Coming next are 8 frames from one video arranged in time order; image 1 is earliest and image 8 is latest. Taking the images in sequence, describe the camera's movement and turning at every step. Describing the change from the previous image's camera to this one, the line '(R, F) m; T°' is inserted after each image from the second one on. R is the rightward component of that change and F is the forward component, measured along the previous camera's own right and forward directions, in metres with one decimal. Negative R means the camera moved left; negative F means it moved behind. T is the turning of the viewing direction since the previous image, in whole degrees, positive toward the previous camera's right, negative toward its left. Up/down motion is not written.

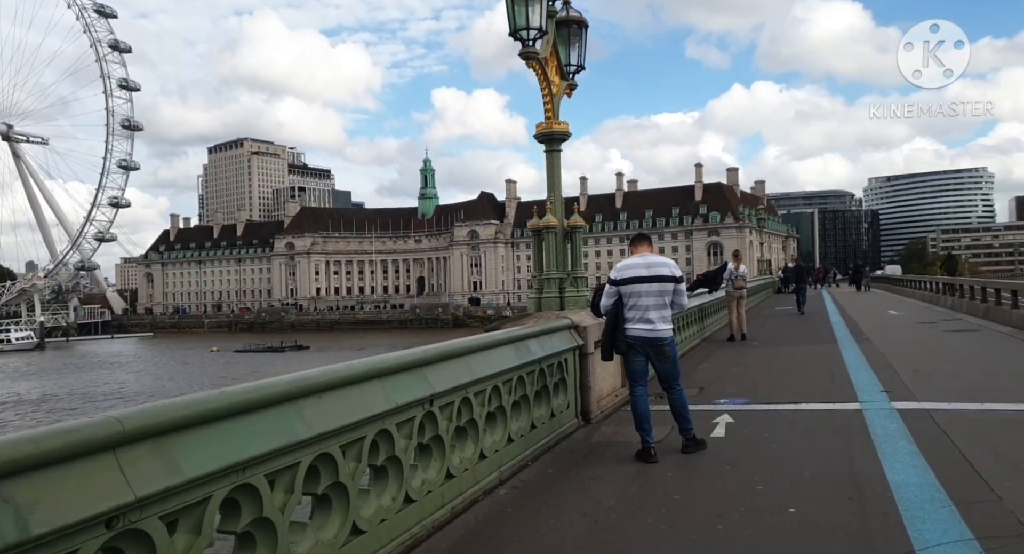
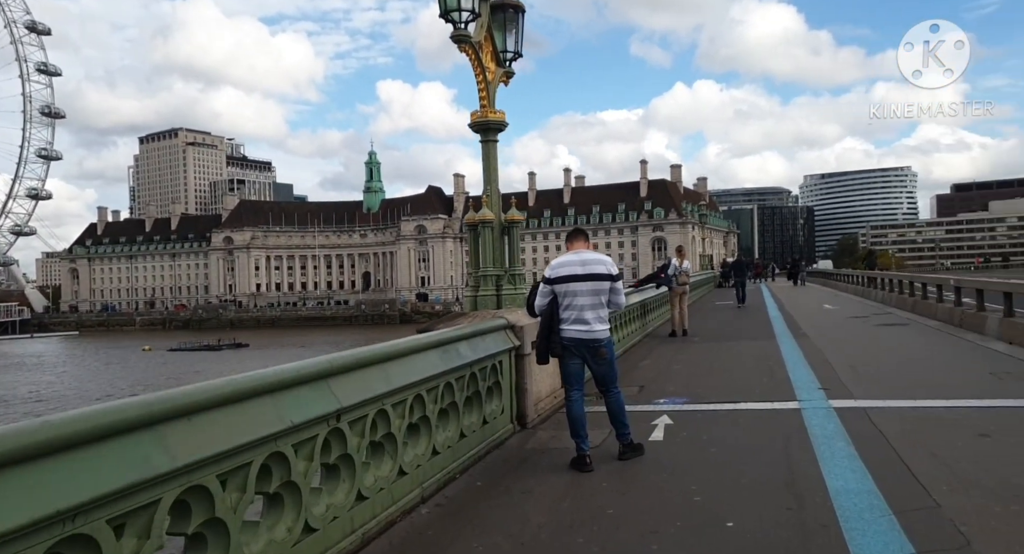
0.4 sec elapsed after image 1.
(+0.2, +0.4) m; +5°
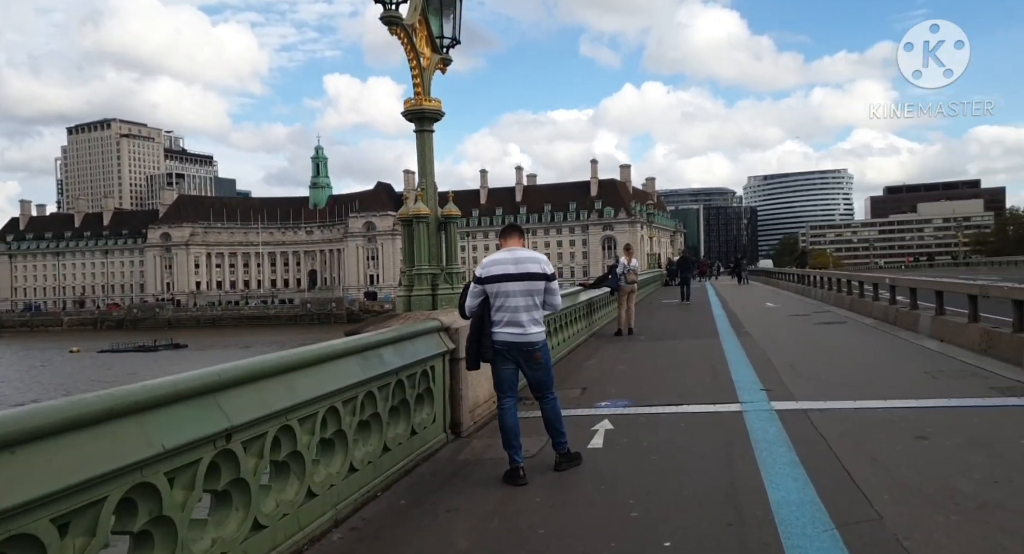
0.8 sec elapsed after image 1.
(+0.2, +0.4) m; +4°
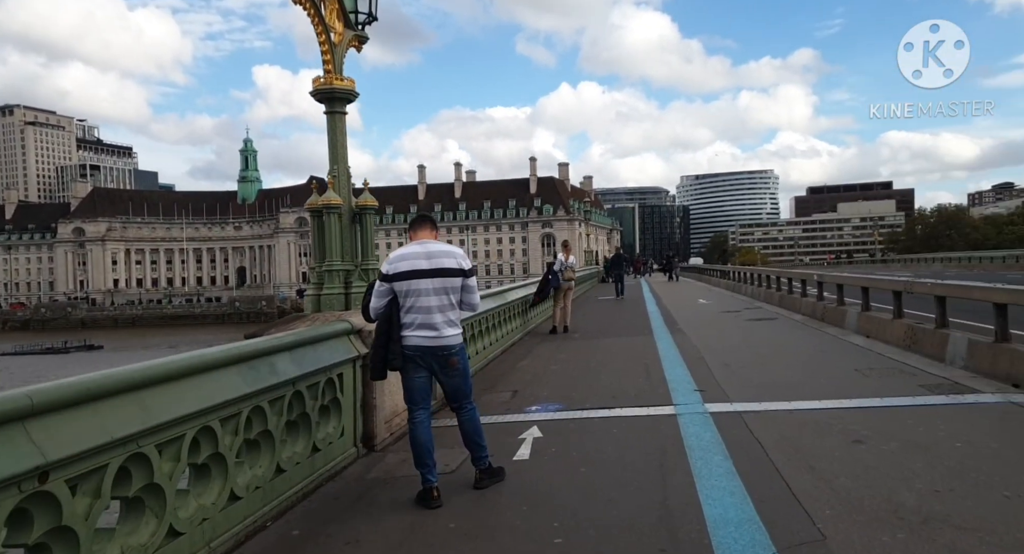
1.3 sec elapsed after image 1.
(+0.2, +0.5) m; +6°
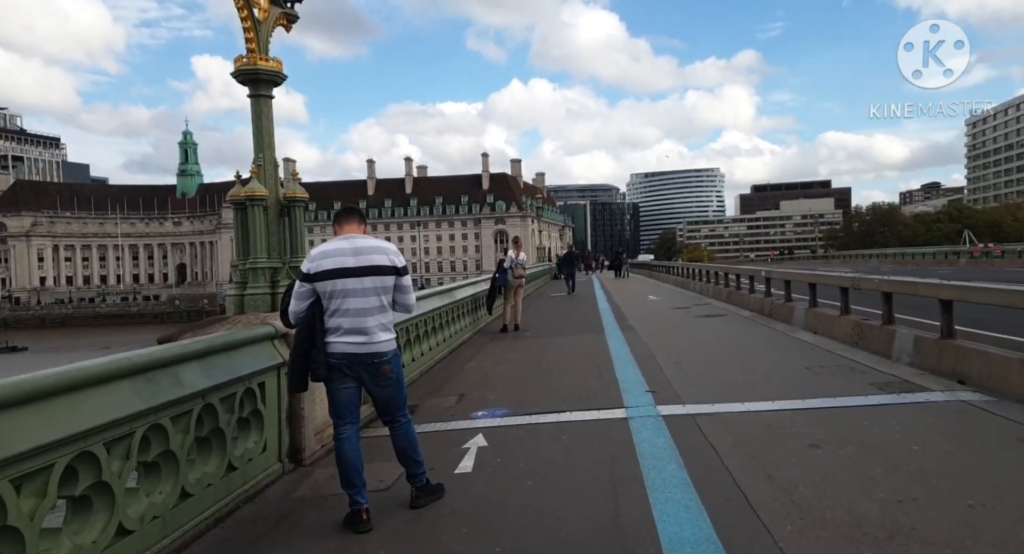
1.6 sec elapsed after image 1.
(+0.1, +0.4) m; +4°
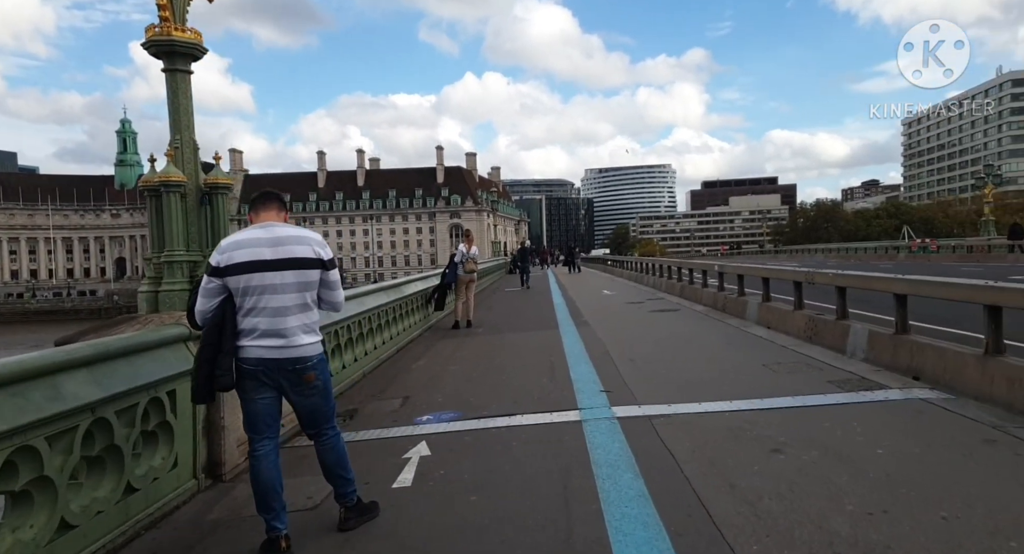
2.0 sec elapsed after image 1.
(+0.1, +0.4) m; +4°
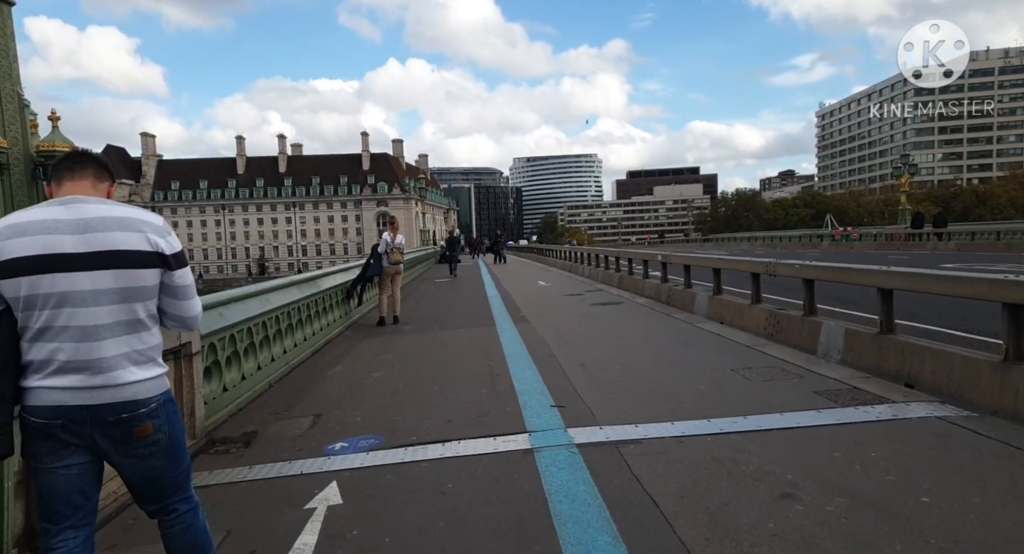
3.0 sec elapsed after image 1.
(0.0, +1.1) m; +7°
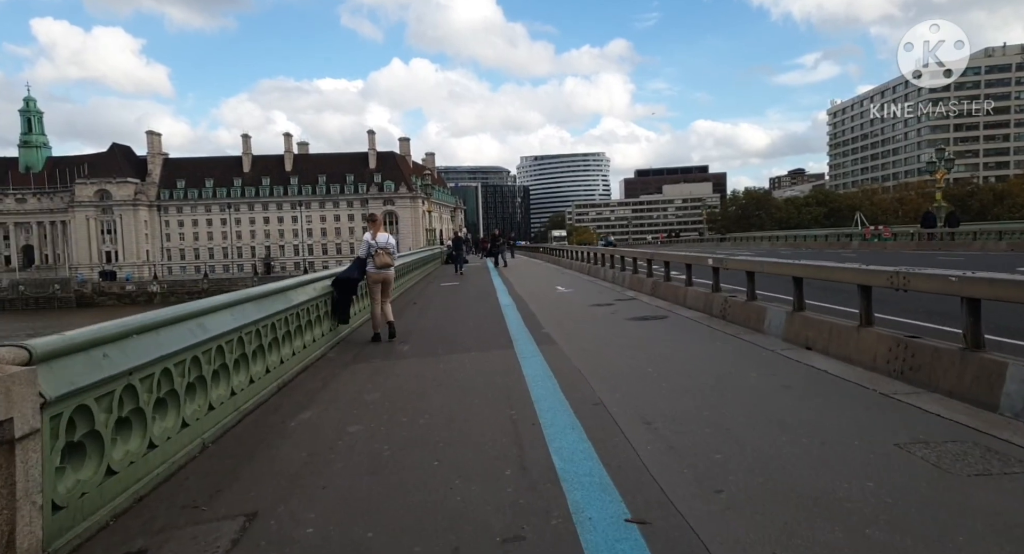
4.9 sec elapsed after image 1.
(-0.2, +2.2) m; -1°
